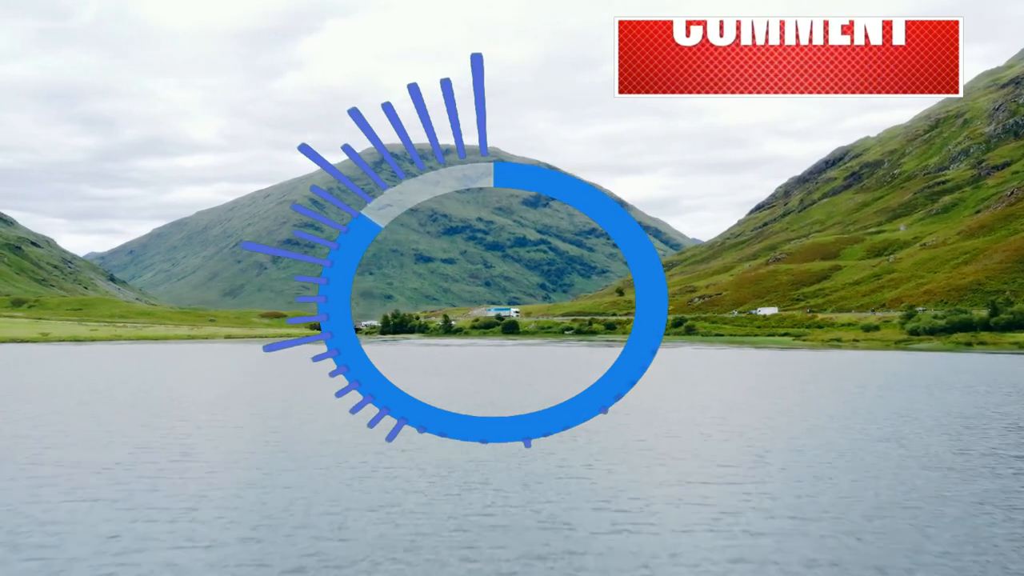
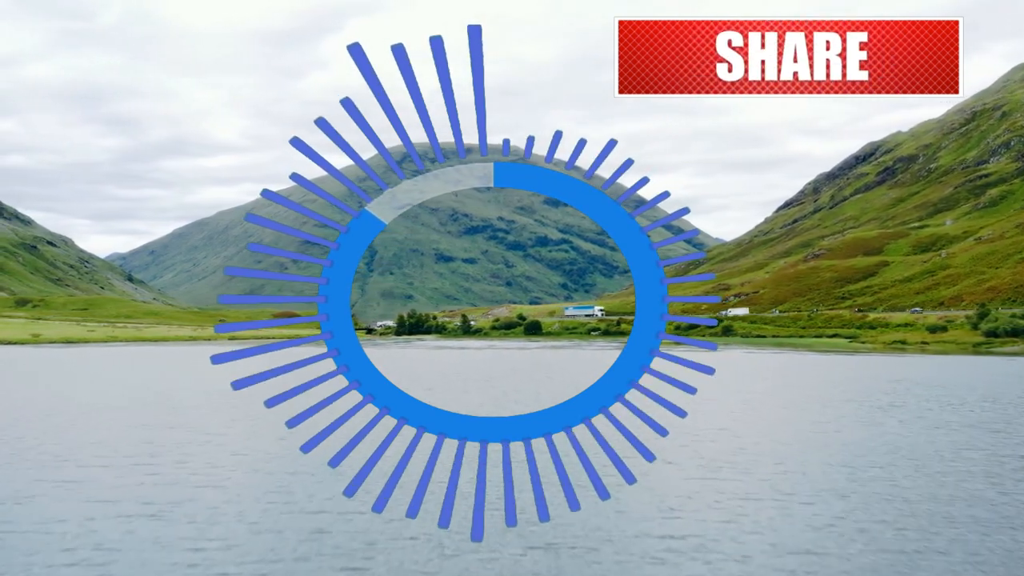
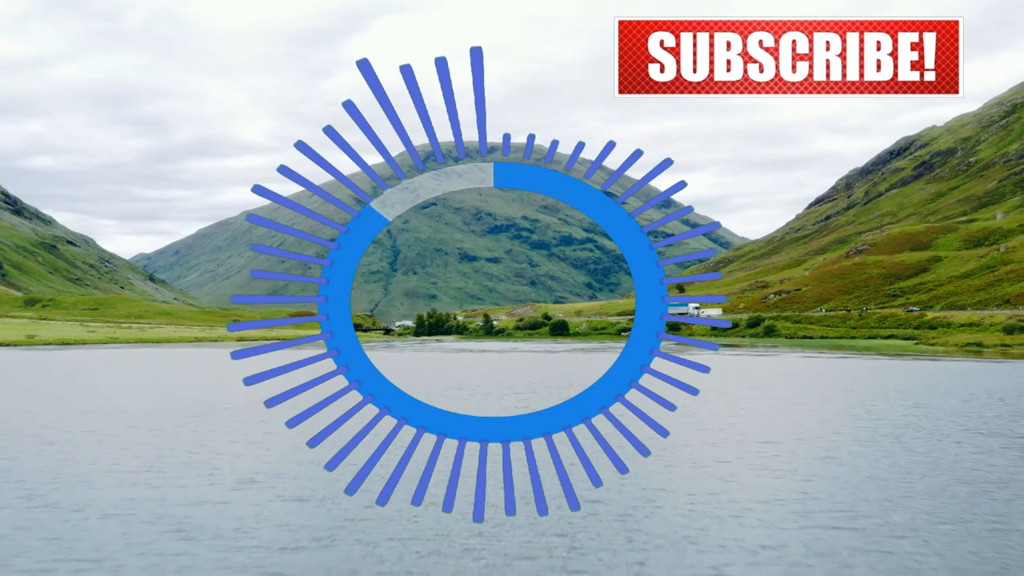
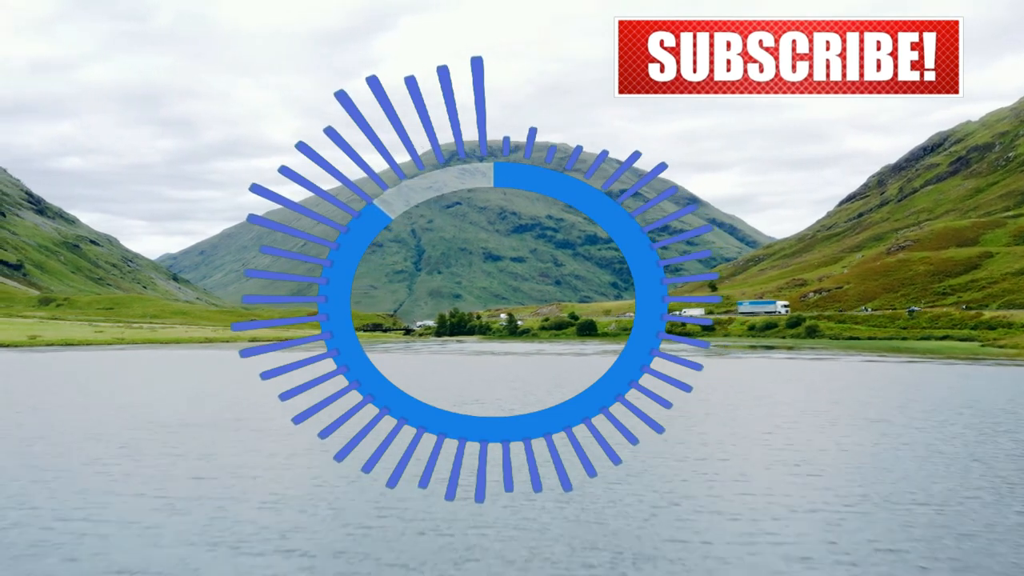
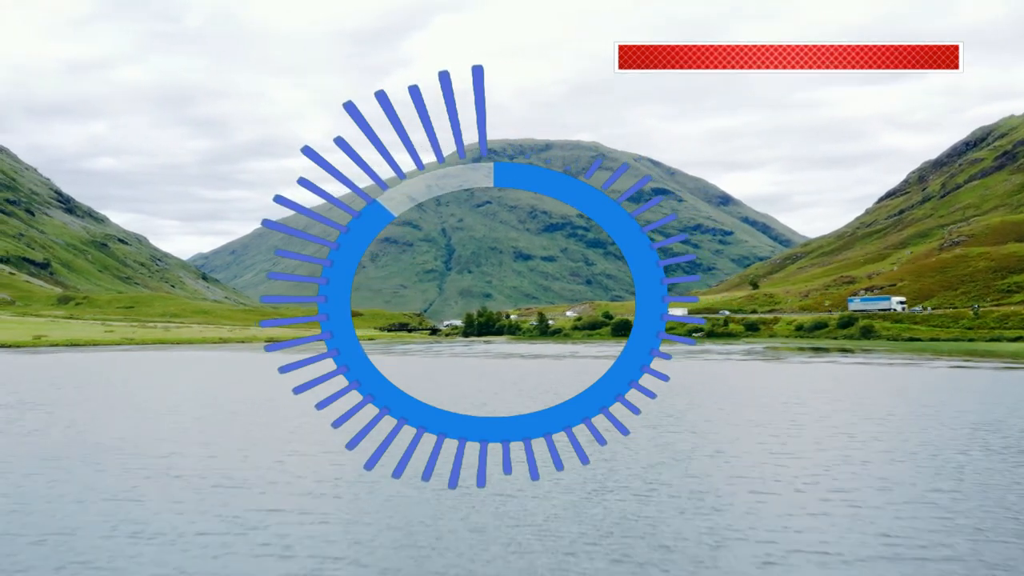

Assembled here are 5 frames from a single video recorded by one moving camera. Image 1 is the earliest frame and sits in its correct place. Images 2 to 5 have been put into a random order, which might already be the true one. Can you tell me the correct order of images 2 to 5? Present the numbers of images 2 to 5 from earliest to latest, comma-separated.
2, 3, 4, 5
